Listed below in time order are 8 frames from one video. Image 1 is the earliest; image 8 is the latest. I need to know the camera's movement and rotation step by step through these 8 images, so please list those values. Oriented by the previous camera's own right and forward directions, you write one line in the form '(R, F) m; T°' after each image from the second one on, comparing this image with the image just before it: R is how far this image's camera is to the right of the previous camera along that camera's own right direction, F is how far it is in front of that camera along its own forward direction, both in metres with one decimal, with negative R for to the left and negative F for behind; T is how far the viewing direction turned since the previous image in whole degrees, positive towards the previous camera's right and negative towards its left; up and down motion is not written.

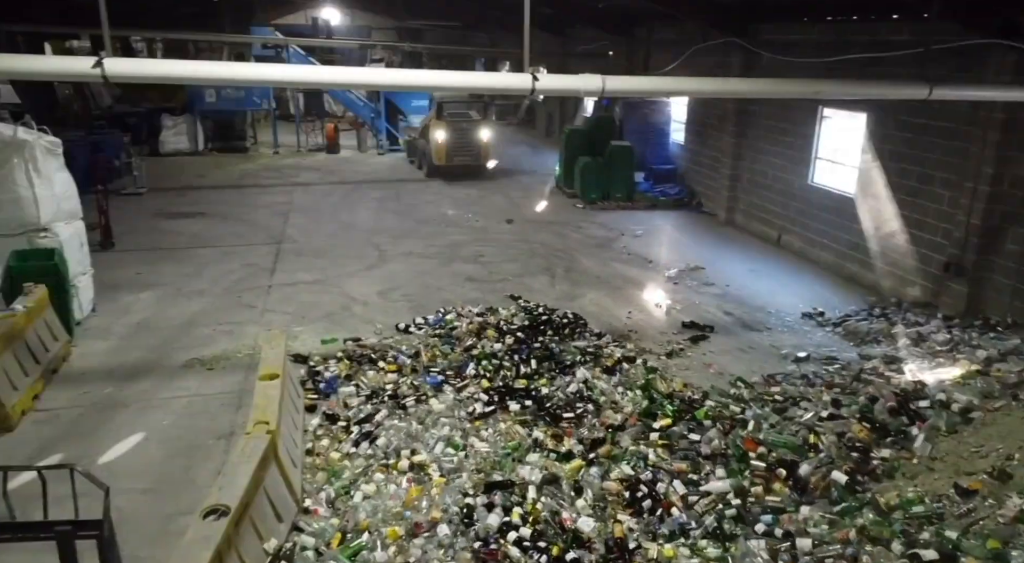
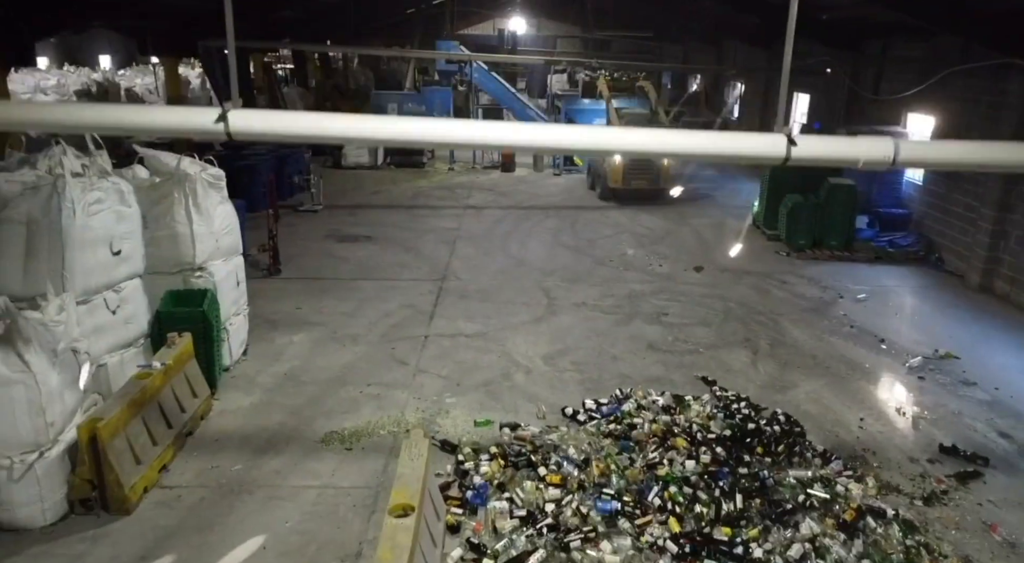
(-0.3, +1.0) m; -14°
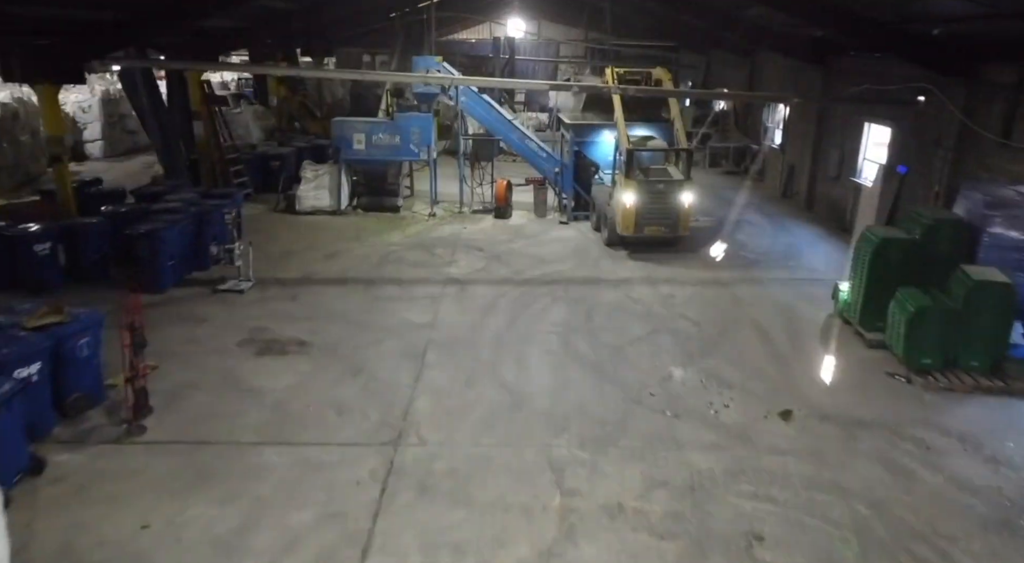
(+0.1, +2.4) m; 0°
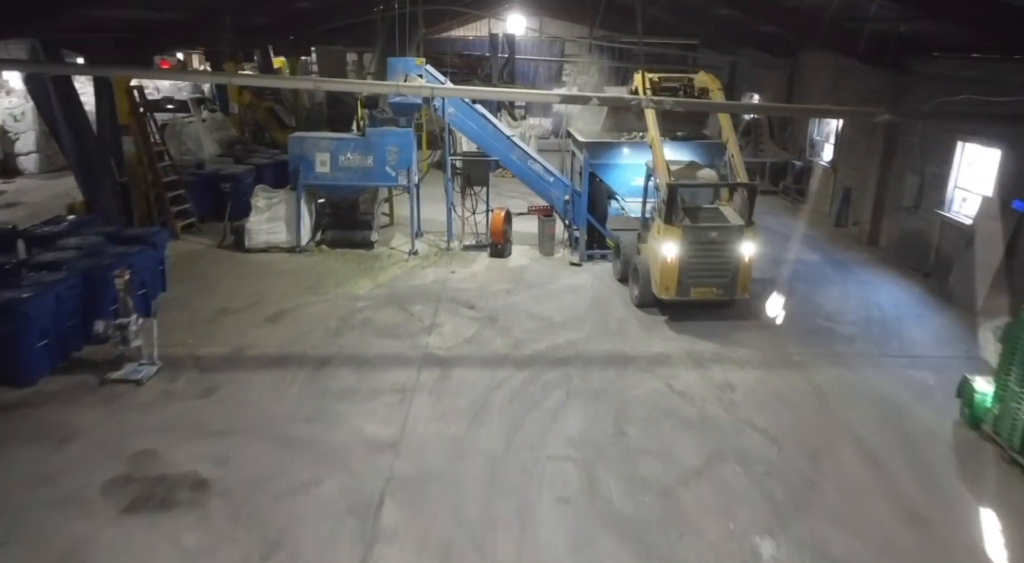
(0.0, +1.9) m; 0°
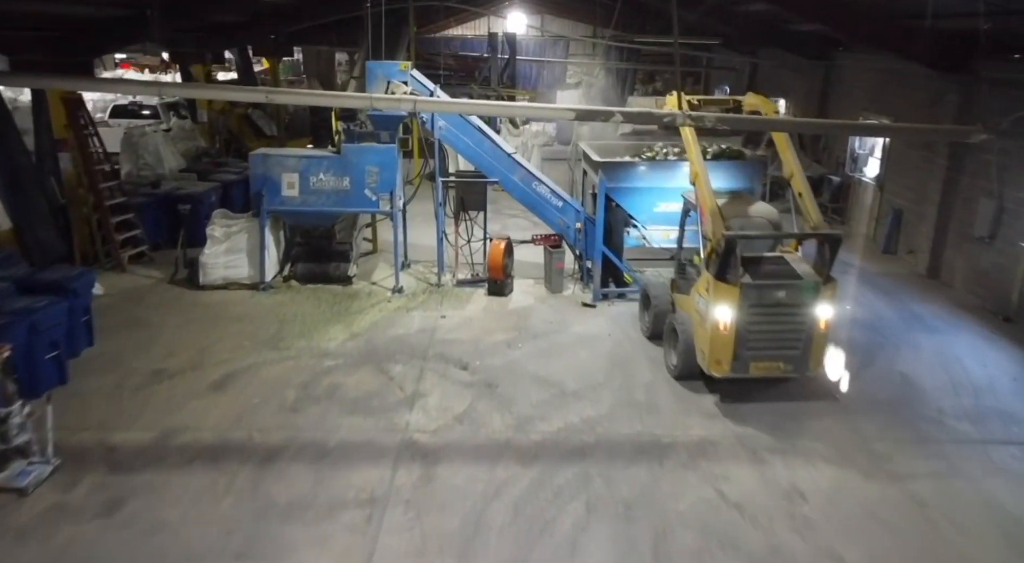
(0.0, +1.2) m; 0°
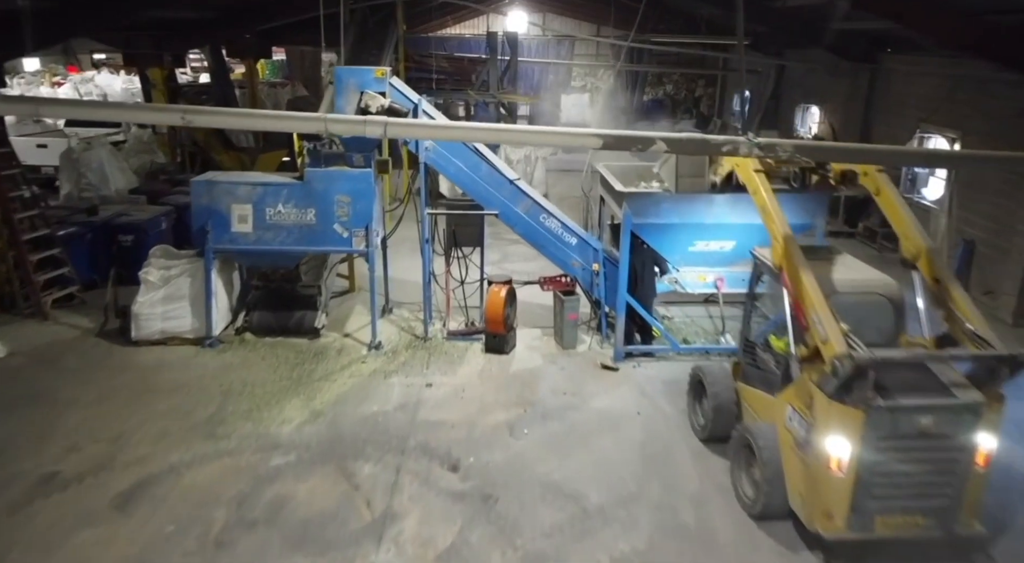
(0.0, +1.3) m; 0°
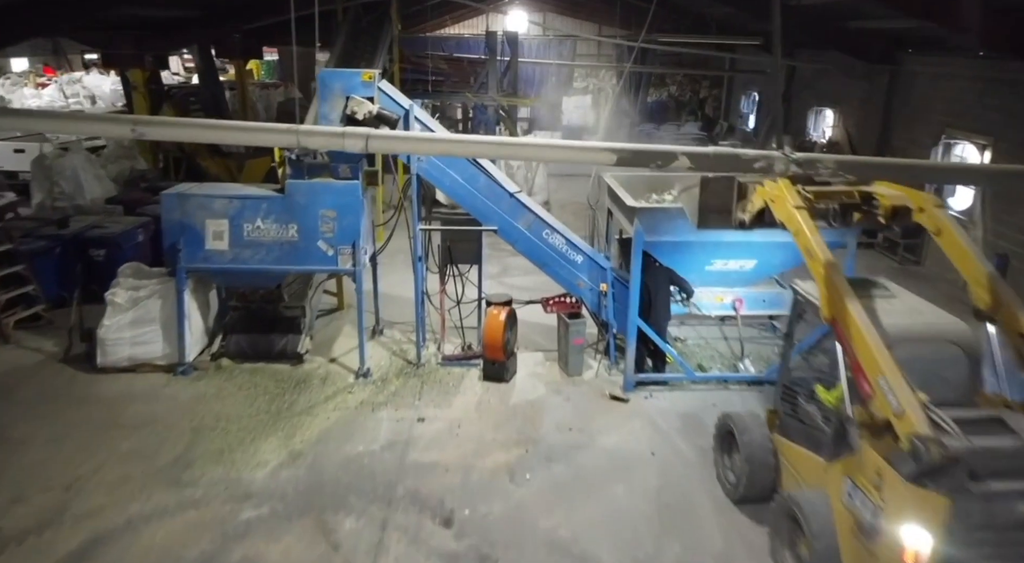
(0.0, +0.5) m; 0°
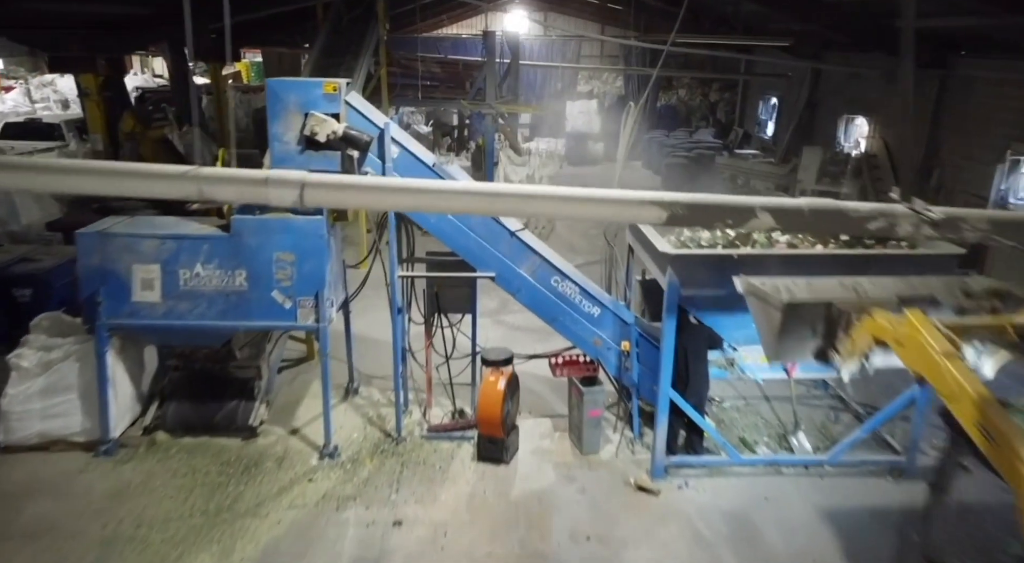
(0.0, +1.0) m; 0°
